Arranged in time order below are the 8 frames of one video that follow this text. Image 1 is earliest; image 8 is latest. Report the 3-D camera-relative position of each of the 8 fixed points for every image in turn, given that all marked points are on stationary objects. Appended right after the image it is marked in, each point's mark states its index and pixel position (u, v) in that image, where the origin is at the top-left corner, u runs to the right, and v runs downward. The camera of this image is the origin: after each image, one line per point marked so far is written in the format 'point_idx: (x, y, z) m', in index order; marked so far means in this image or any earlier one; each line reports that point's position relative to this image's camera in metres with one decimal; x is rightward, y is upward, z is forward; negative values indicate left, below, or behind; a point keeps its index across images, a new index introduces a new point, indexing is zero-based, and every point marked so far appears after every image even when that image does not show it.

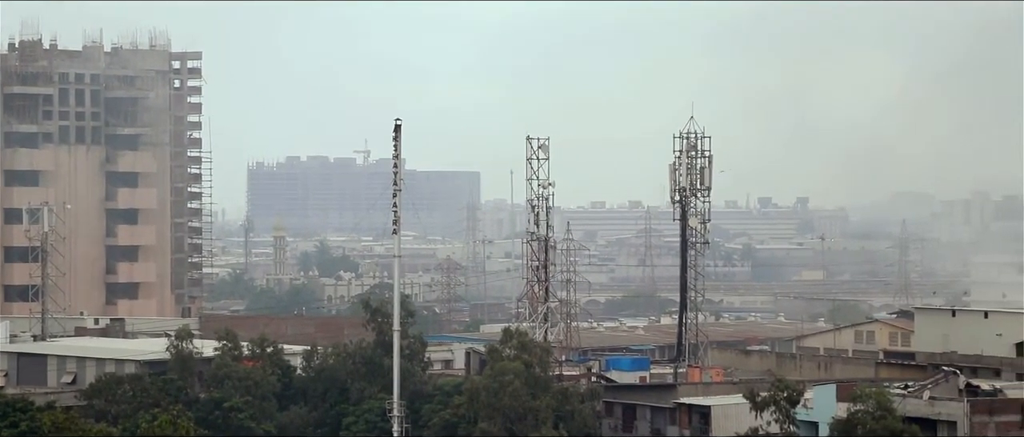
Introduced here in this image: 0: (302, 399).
0: (-1.3, -1.1, +10.2) m
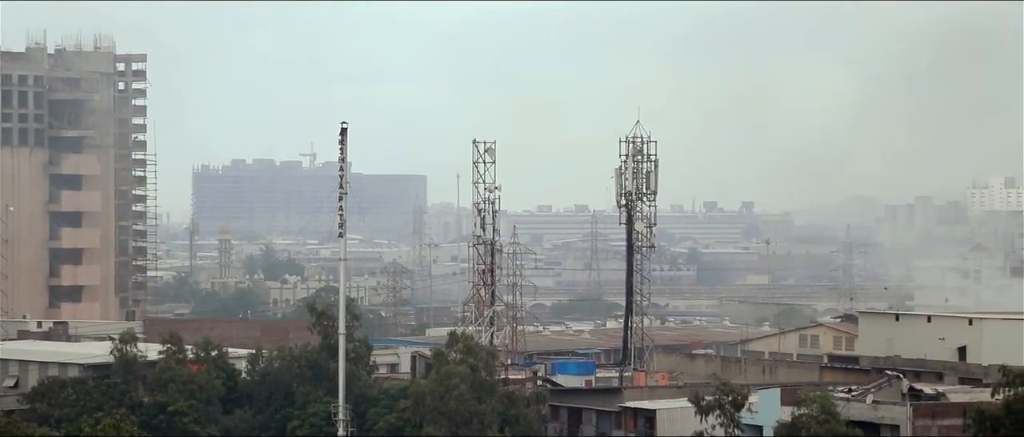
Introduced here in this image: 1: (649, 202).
0: (-1.6, -1.1, +10.2) m
1: (+0.9, +0.1, +11.7) m
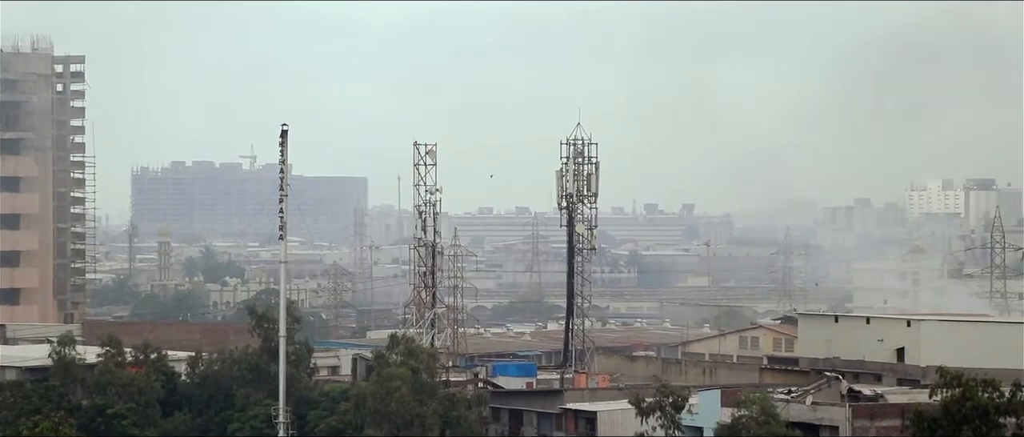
0: (-2.0, -1.1, +10.2) m
1: (+0.5, +0.1, +11.7) m
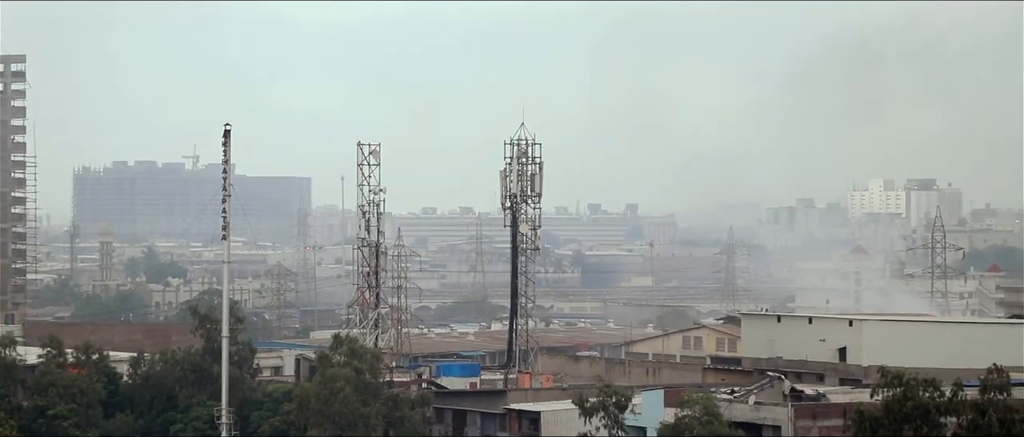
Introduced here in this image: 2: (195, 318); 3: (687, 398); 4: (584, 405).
0: (-2.3, -1.1, +10.2) m
1: (+0.2, +0.1, +11.7) m
2: (-2.0, -0.6, +10.6) m
3: (+1.1, -1.1, +10.3) m
4: (+0.4, -1.1, +10.0) m
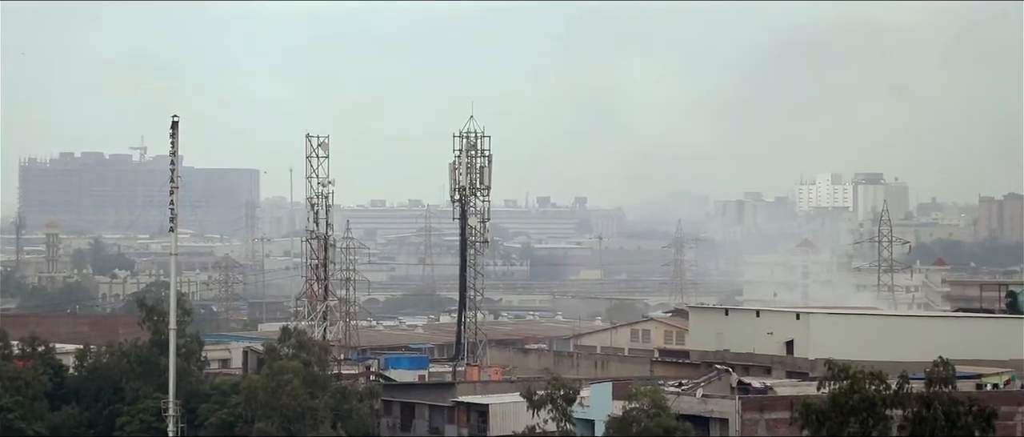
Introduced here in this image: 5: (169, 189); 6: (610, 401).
0: (-2.6, -1.1, +10.2) m
1: (-0.1, +0.2, +11.7) m
2: (-2.3, -0.6, +10.6) m
3: (+0.7, -1.0, +10.3) m
4: (+0.1, -1.1, +10.0) m
5: (-2.1, +0.2, +10.3) m
6: (+0.6, -1.1, +10.4) m
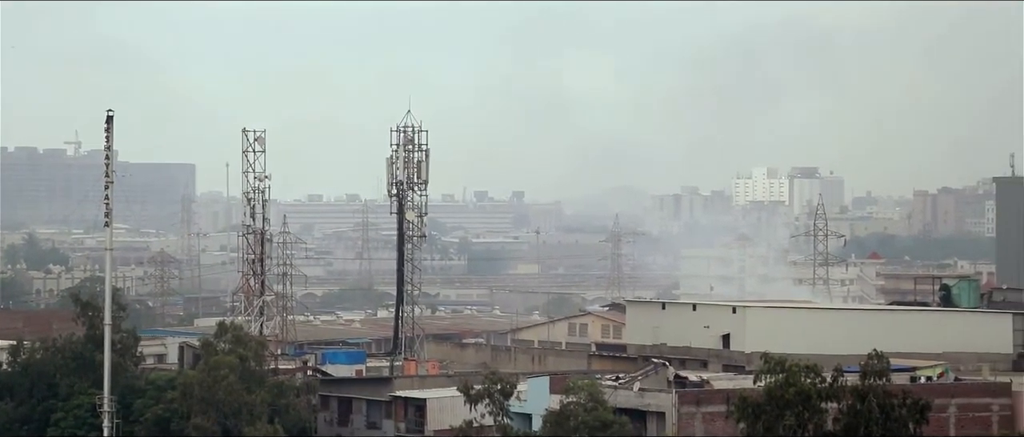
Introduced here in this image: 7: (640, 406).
0: (-3.0, -1.1, +10.1) m
1: (-0.5, +0.2, +11.7) m
2: (-2.7, -0.5, +10.5) m
3: (+0.4, -1.0, +10.3) m
4: (-0.3, -1.0, +10.0) m
5: (-2.5, +0.2, +10.2) m
6: (+0.2, -1.1, +10.4) m
7: (+0.8, -1.1, +10.2) m
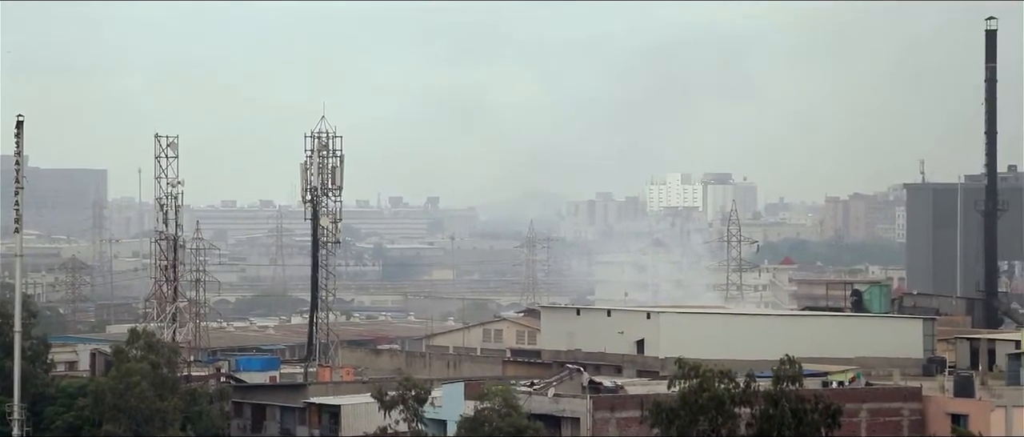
0: (-2.2, -1.1, +11.7) m
1: (+0.3, +0.2, +13.2) m
2: (-1.8, -0.5, +12.1) m
3: (+1.2, -1.0, +11.8) m
4: (+0.6, -1.0, +11.5) m
5: (-1.6, +0.2, +11.8) m
6: (+1.1, -1.1, +11.9) m
7: (+1.6, -1.1, +11.6) m
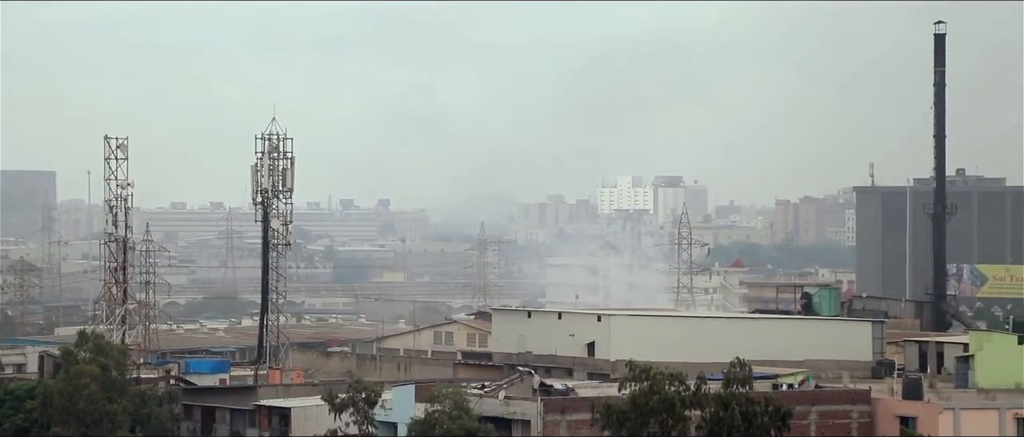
0: (-1.4, -1.1, +10.4) m
1: (+1.0, +0.1, +12.0) m
2: (-1.1, -0.6, +10.8) m
3: (+1.9, -1.1, +10.6) m
4: (+1.3, -1.1, +10.3) m
5: (-0.9, +0.1, +10.5) m
6: (+1.8, -1.1, +10.6) m
7: (+2.3, -1.2, +10.4) m
